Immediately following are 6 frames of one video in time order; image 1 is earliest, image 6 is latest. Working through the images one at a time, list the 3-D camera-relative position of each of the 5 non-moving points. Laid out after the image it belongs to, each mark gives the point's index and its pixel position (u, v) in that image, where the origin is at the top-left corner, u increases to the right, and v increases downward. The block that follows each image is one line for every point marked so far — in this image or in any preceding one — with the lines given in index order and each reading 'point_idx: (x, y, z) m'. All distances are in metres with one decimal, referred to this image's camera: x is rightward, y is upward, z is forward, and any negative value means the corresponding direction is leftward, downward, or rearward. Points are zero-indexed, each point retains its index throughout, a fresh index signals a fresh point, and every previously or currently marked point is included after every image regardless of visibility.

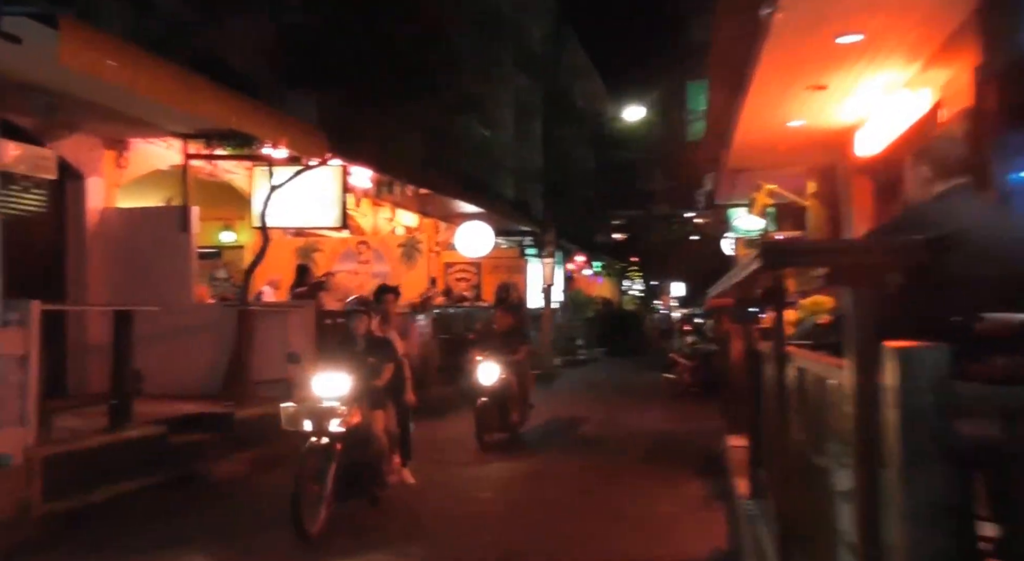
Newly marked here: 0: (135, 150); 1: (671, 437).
0: (-5.4, +1.9, +14.2) m
1: (+2.1, -2.1, +13.3) m
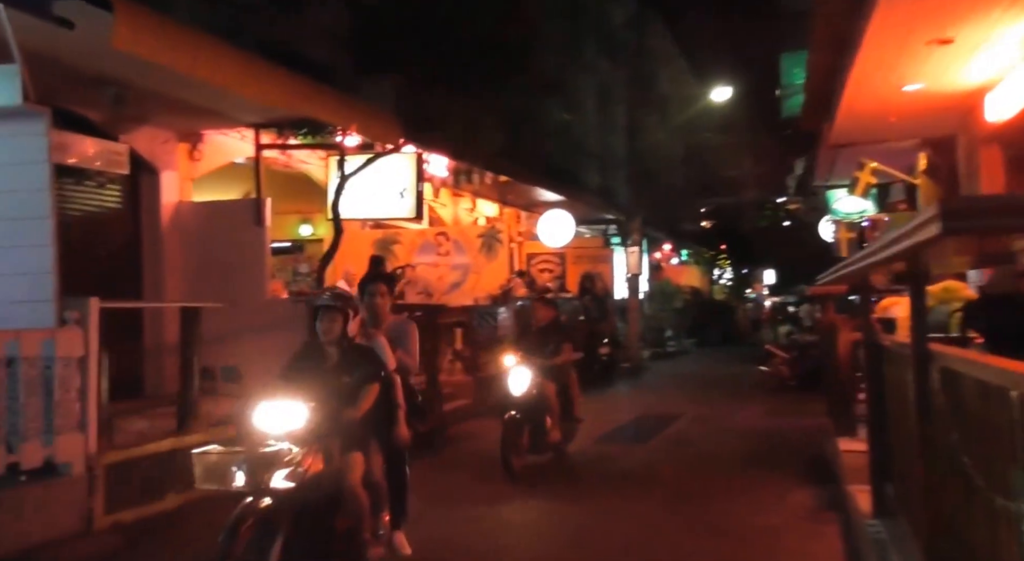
0: (-4.2, +1.9, +13.9) m
1: (+3.2, -2.0, +12.3) m
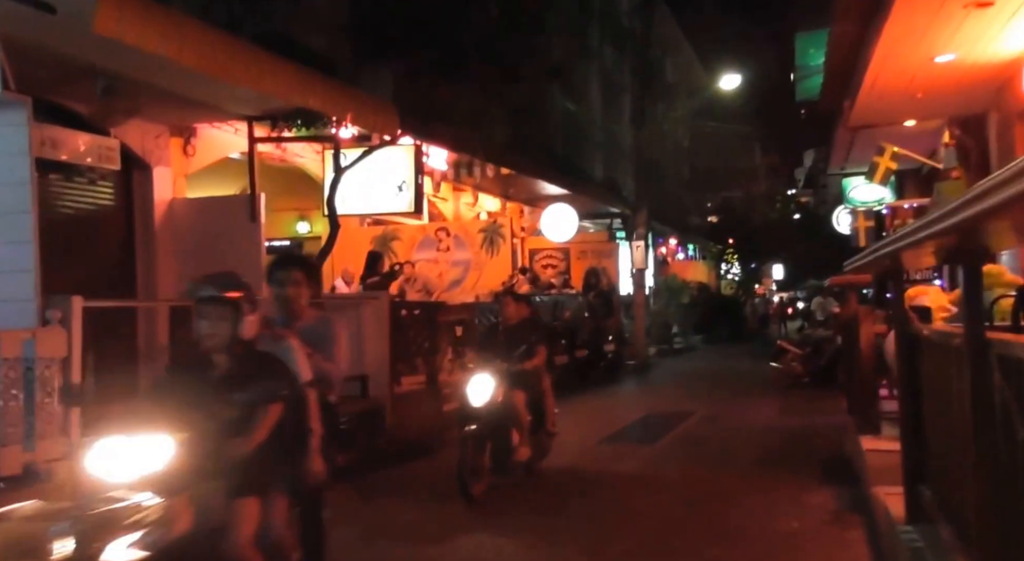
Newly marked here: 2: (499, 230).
0: (-4.2, +2.0, +13.4) m
1: (+3.2, -1.9, +11.9) m
2: (-0.3, +0.9, +17.5) m
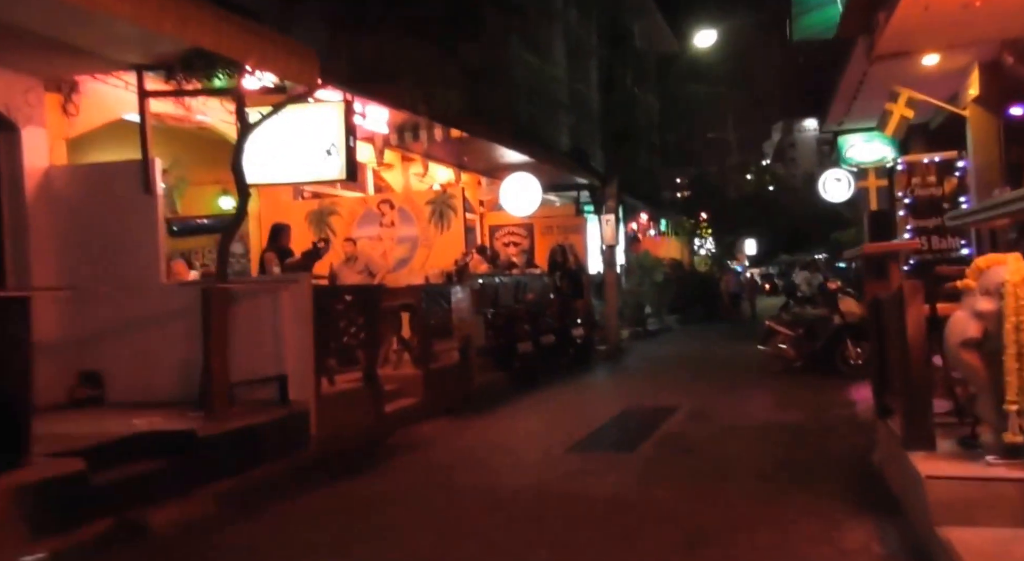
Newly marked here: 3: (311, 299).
0: (-4.8, +2.1, +11.2) m
1: (+2.7, -1.6, +10.0) m
2: (-1.0, +1.2, +15.4) m
3: (-2.0, -0.2, +10.0) m
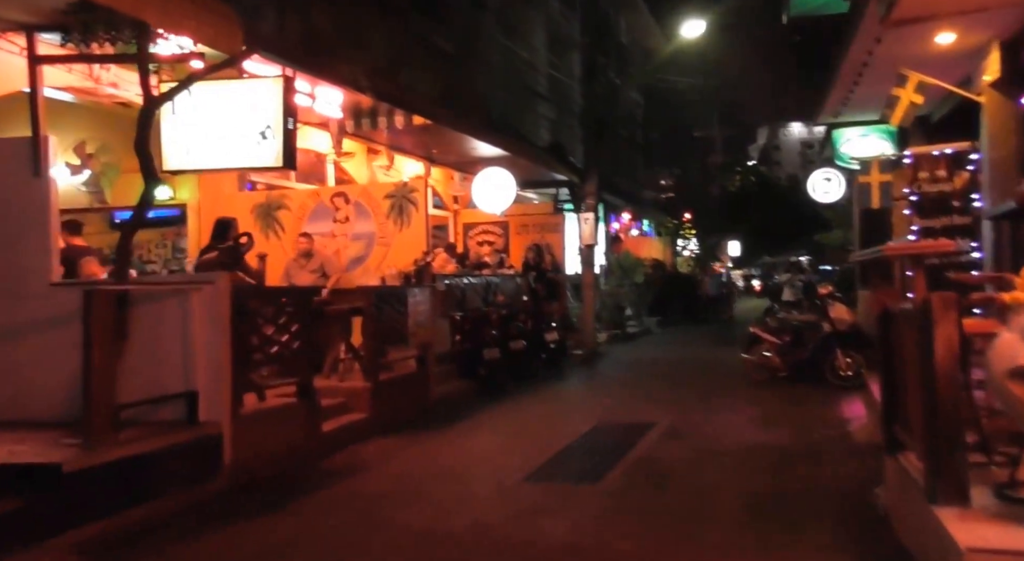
0: (-5.2, +2.2, +9.8) m
1: (+2.3, -1.6, +8.7) m
2: (-1.5, +1.2, +14.1) m
3: (-2.5, -0.2, +8.7) m
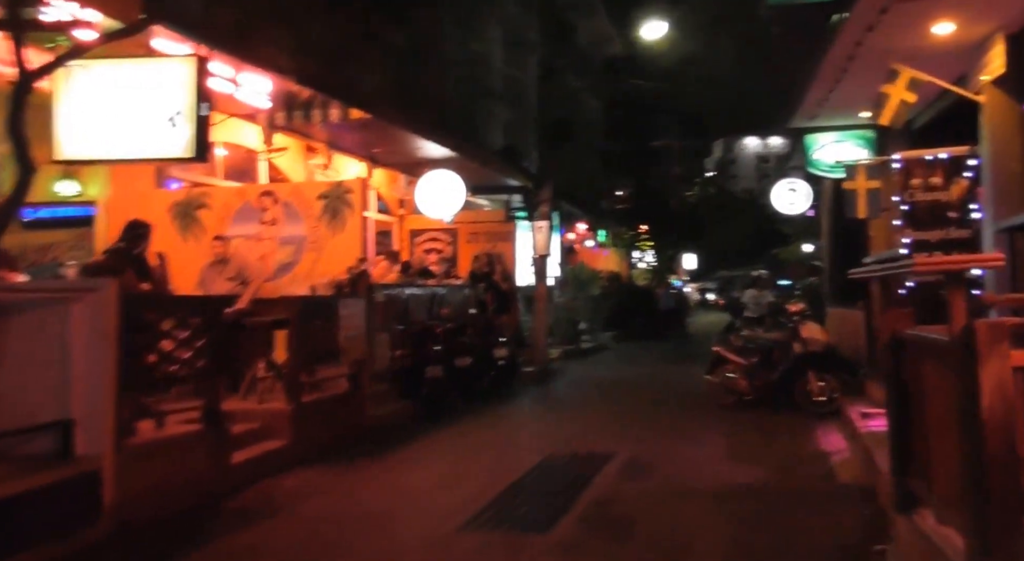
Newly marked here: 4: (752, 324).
0: (-5.7, +2.1, +8.4) m
1: (+1.8, -1.8, +7.6) m
2: (-2.2, +1.1, +12.8) m
3: (-2.9, -0.3, +7.3) m
4: (+4.7, -0.8, +19.7) m
